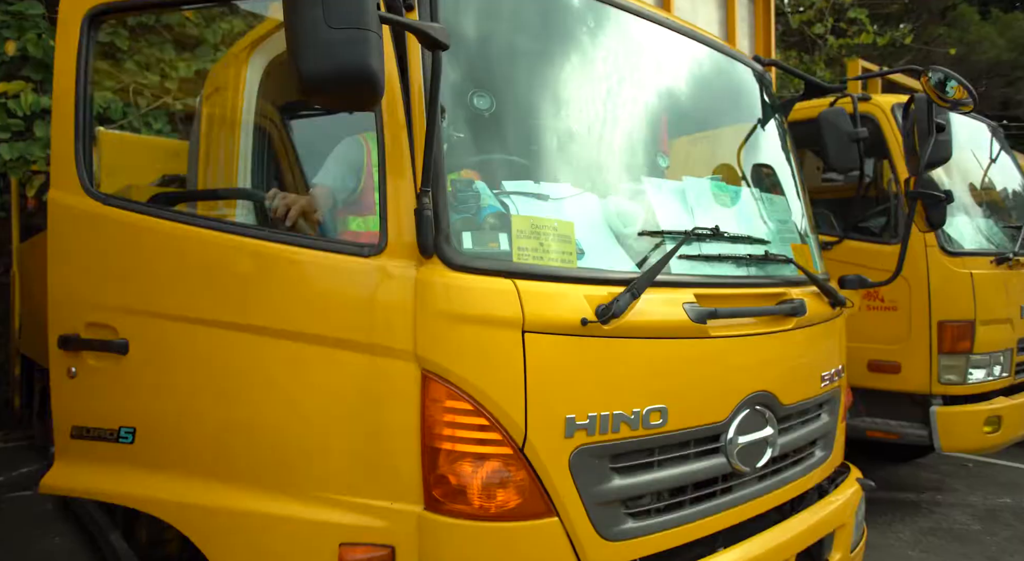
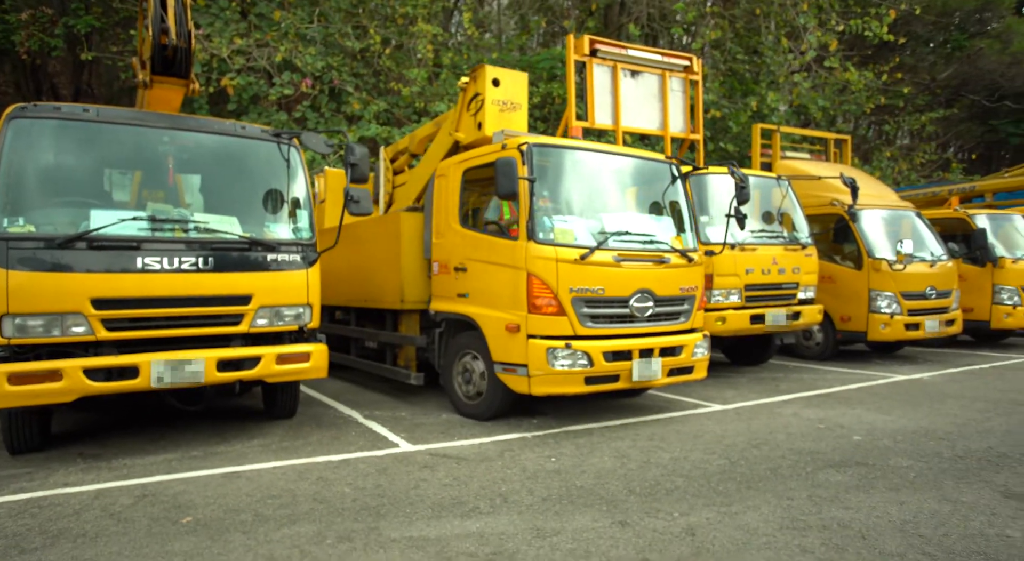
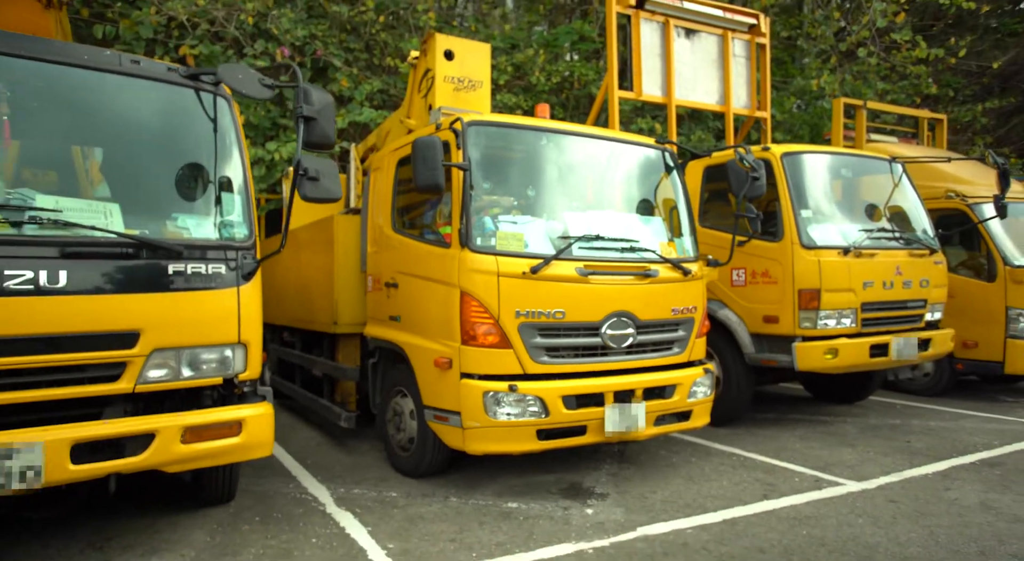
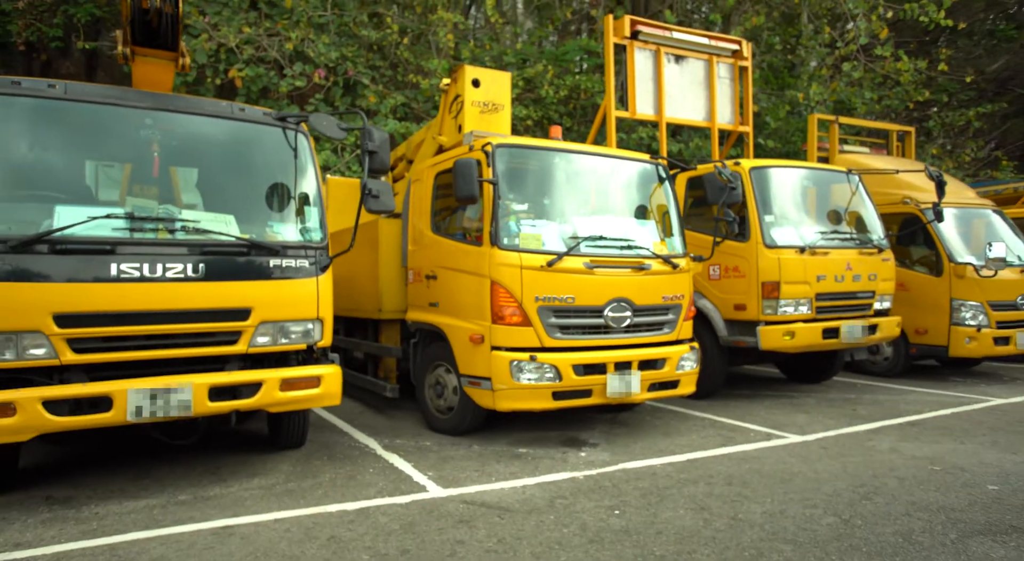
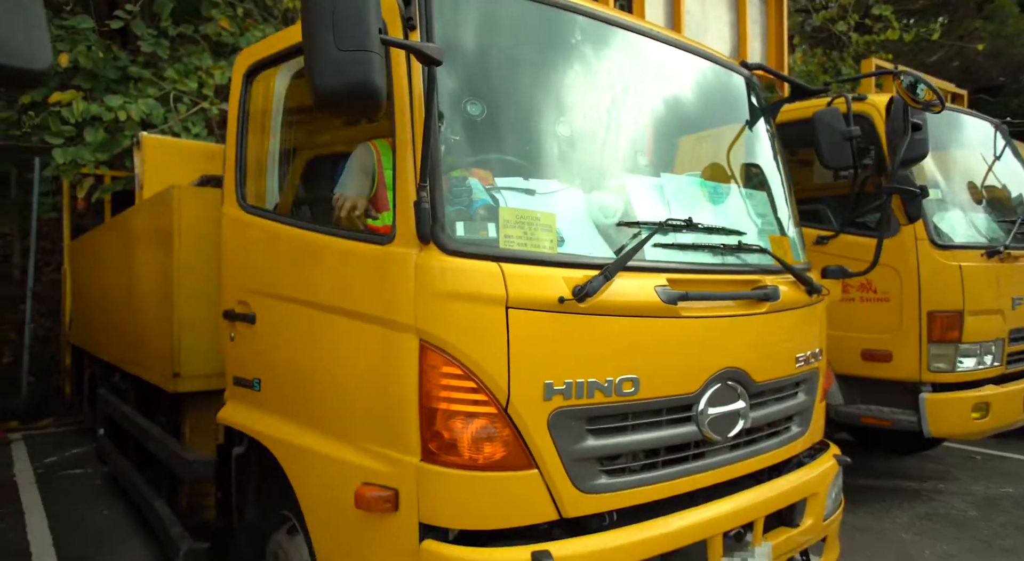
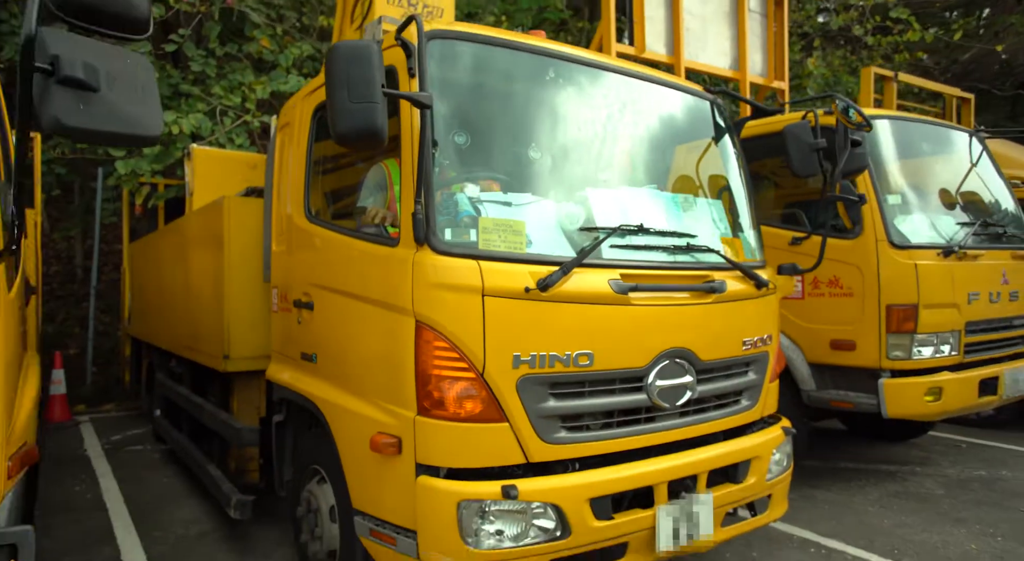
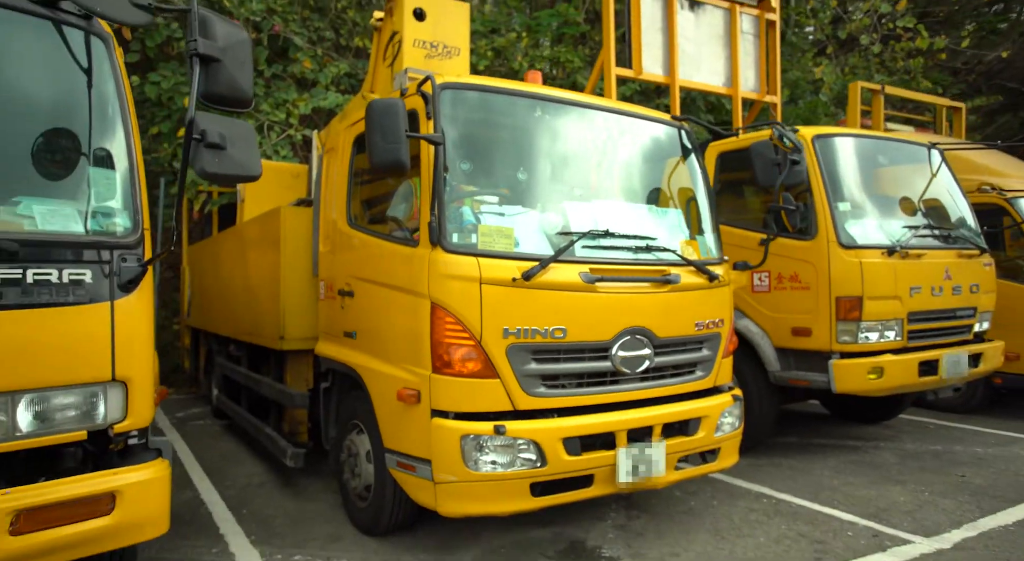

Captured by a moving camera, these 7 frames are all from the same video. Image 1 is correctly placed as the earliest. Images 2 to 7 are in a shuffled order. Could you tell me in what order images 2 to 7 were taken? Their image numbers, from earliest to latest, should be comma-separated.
5, 6, 7, 3, 4, 2
